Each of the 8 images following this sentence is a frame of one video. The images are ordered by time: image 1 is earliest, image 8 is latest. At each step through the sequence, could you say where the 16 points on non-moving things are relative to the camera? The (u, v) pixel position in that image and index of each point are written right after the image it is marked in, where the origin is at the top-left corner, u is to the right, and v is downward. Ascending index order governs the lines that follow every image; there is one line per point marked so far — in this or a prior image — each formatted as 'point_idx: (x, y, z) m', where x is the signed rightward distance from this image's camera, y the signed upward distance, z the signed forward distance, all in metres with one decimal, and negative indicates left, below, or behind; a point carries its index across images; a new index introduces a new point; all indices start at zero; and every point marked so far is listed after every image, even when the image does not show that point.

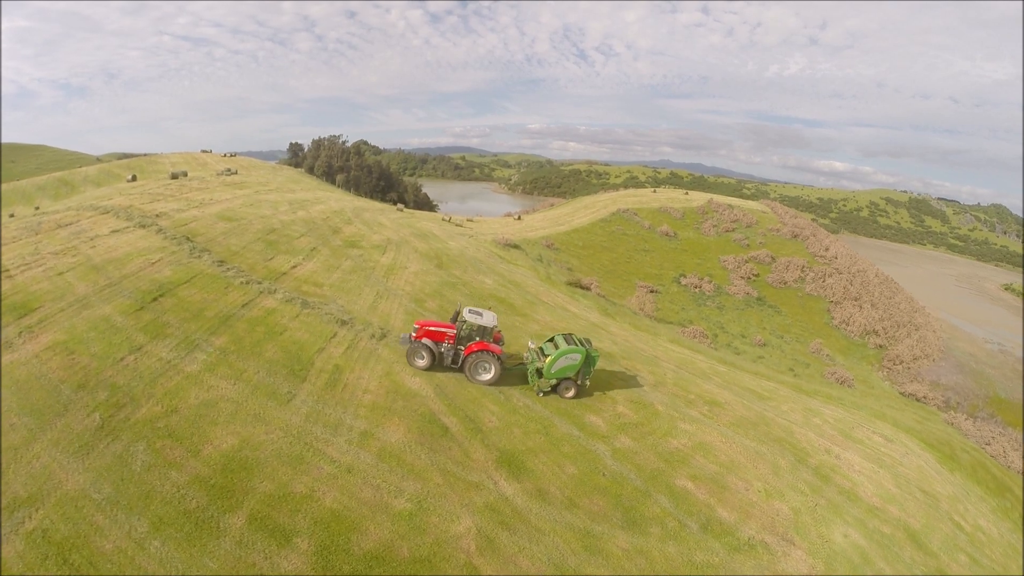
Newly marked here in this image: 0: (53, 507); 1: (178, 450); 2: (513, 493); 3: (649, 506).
0: (-8.8, -4.2, +8.7) m
1: (-7.0, -3.6, +10.0) m
2: (+0.3, -4.8, +10.5) m
3: (+3.6, -5.6, +11.4) m
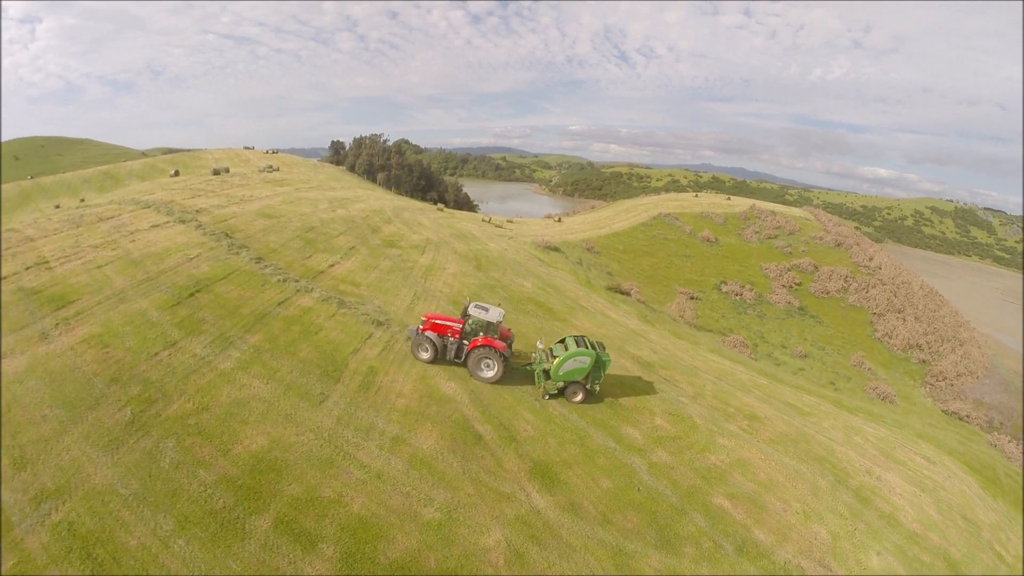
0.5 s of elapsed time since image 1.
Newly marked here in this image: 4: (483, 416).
0: (-8.2, -4.0, +8.6) m
1: (-6.3, -3.5, +9.9) m
2: (+0.9, -4.9, +10.1) m
3: (+4.3, -5.8, +11.0) m
4: (-0.2, -3.6, +12.4) m
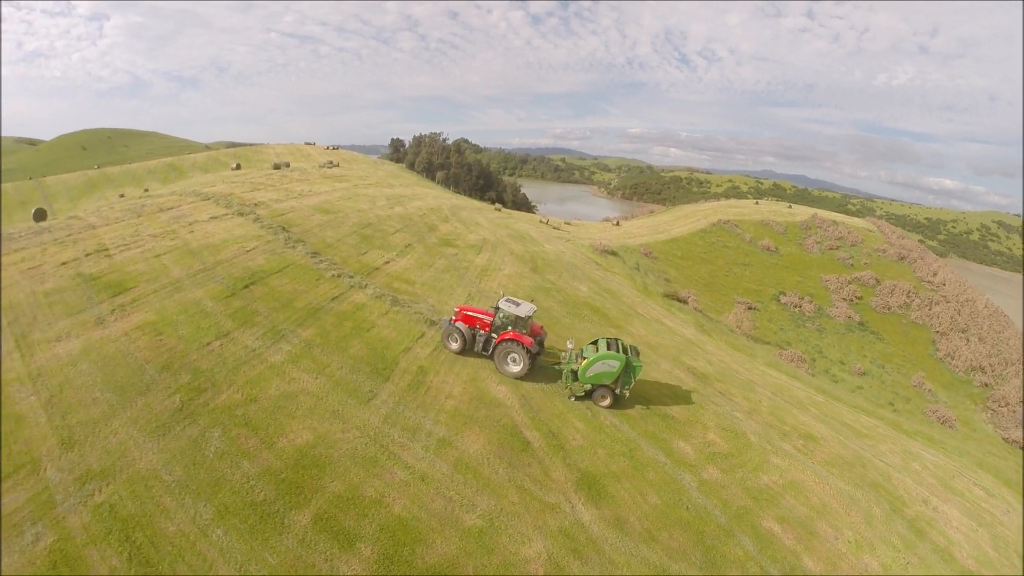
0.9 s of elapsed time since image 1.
0: (-7.4, -3.8, +8.7) m
1: (-5.5, -3.4, +9.9) m
2: (+1.7, -5.0, +9.8) m
3: (+5.1, -6.1, +10.5) m
4: (+0.8, -3.7, +12.2) m
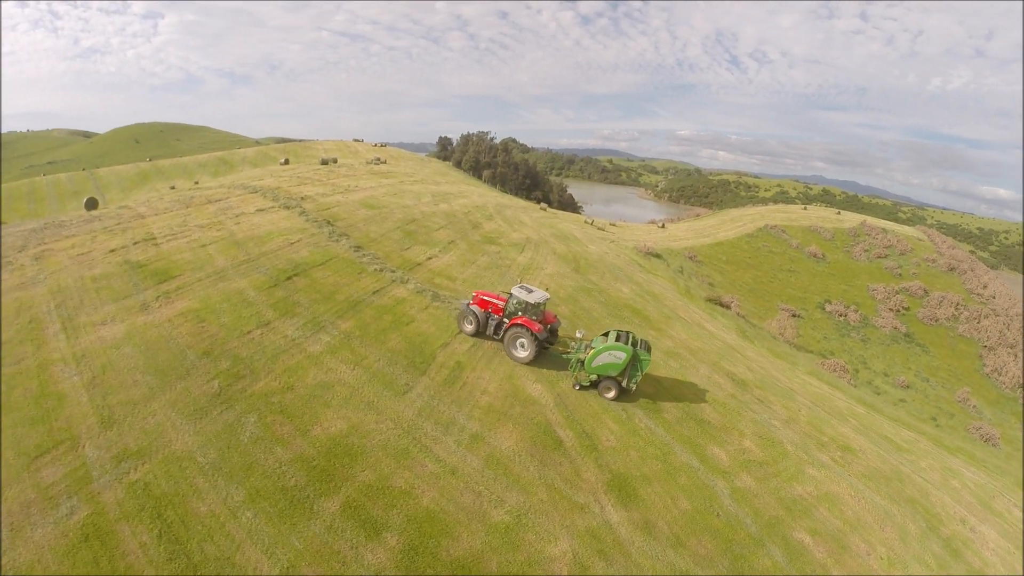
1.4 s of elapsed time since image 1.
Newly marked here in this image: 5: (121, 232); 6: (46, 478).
0: (-6.9, -3.3, +8.8) m
1: (-4.9, -3.0, +9.9) m
2: (+2.2, -4.9, +9.6) m
3: (+5.6, -6.1, +10.1) m
4: (+1.4, -3.5, +11.9) m
5: (-14.8, +2.0, +17.1) m
6: (-8.5, -3.4, +8.3) m
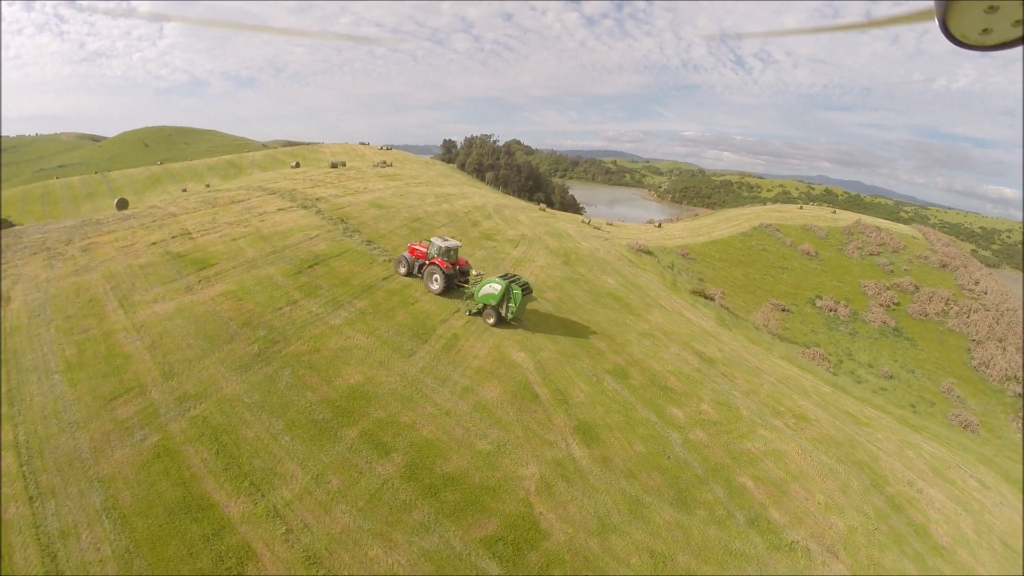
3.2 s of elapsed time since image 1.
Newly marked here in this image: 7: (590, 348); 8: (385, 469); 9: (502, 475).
0: (-7.4, -2.8, +11.1) m
1: (-5.4, -2.4, +12.2) m
2: (+1.8, -4.3, +11.7) m
3: (+5.1, -5.5, +12.2) m
4: (+1.0, -2.9, +14.1) m
5: (-15.2, +2.6, +19.4) m
6: (-9.0, -2.9, +10.5) m
7: (+3.0, -2.2, +17.1) m
8: (-2.8, -4.0, +10.0) m
9: (-0.3, -4.3, +10.4) m
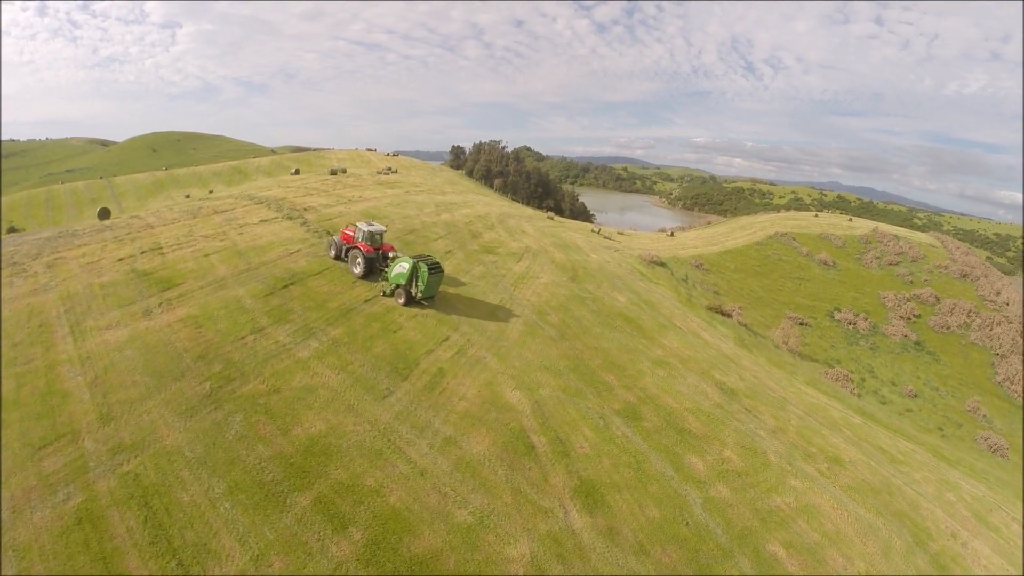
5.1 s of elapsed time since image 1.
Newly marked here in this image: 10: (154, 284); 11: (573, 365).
0: (-7.6, -3.5, +9.4) m
1: (-5.6, -3.2, +10.4) m
2: (+1.5, -5.1, +9.8) m
3: (+4.9, -6.3, +10.2) m
4: (+0.8, -3.8, +12.3) m
5: (-15.3, +1.8, +18.0) m
6: (-9.2, -3.6, +8.9) m
7: (+2.9, -3.1, +15.3) m
8: (-3.1, -4.8, +8.2) m
9: (-0.5, -5.1, +8.6) m
10: (-12.2, +0.1, +15.3) m
11: (+2.2, -2.7, +15.8) m
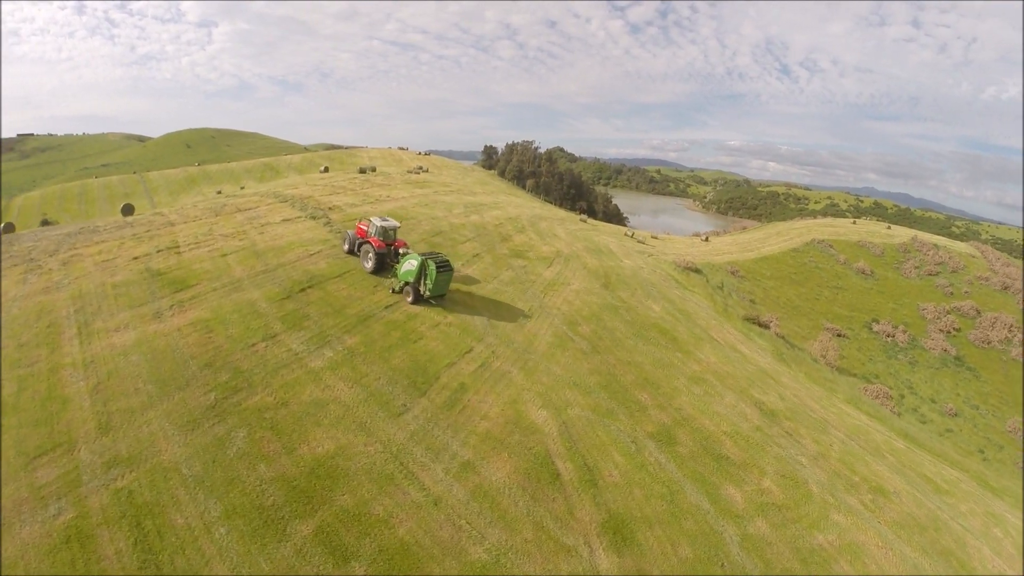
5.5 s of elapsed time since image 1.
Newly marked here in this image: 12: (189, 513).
0: (-7.2, -3.6, +8.9) m
1: (-5.1, -3.4, +9.9) m
2: (+1.9, -5.5, +8.9) m
3: (+5.2, -6.8, +9.2) m
4: (+1.3, -4.1, +11.4) m
5: (-14.3, +1.9, +17.8) m
6: (-8.8, -3.6, +8.5) m
7: (+3.5, -3.5, +14.3) m
8: (-2.8, -5.0, +7.6) m
9: (-0.2, -5.4, +7.8) m
10: (-11.4, +0.2, +15.0) m
11: (+2.9, -3.1, +14.9) m
12: (-5.9, -4.2, +8.3) m
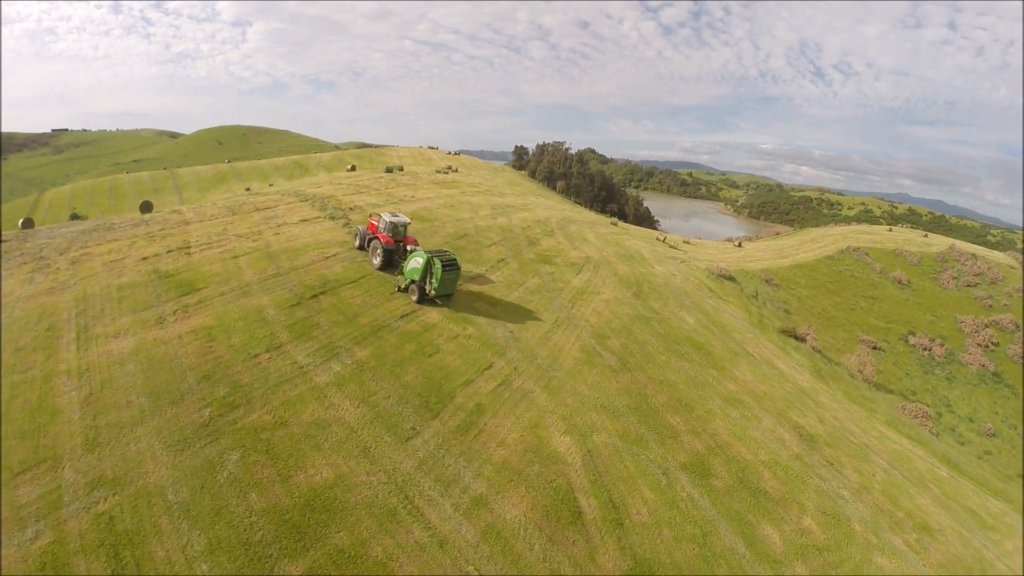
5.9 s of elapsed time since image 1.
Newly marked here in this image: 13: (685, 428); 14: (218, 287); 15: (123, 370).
0: (-7.0, -3.8, +8.2) m
1: (-4.8, -3.6, +9.1) m
2: (+2.1, -5.9, +7.9) m
3: (+5.4, -7.3, +8.0) m
4: (+1.6, -4.5, +10.4) m
5: (-13.5, +1.9, +17.4) m
6: (-8.6, -3.7, +7.9) m
7: (+4.0, -4.0, +13.2) m
8: (-2.6, -5.3, +6.7) m
9: (-0.1, -5.8, +6.8) m
10: (-10.8, +0.1, +14.5) m
11: (+3.4, -3.5, +13.8) m
12: (-5.7, -4.4, +7.6) m
13: (+4.9, -4.2, +13.5) m
14: (-9.6, +0.1, +14.9) m
15: (-9.2, -1.9, +10.8) m
